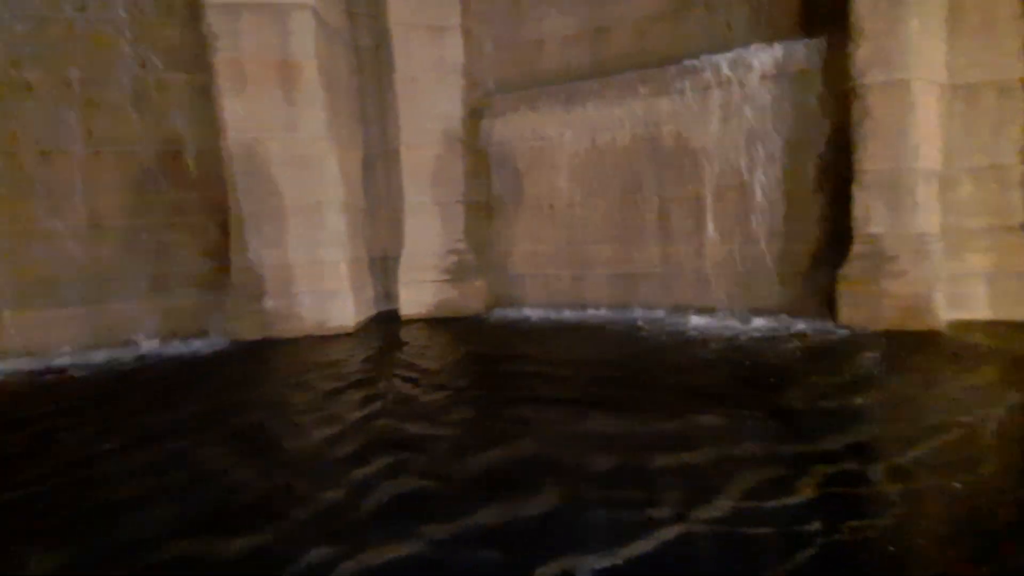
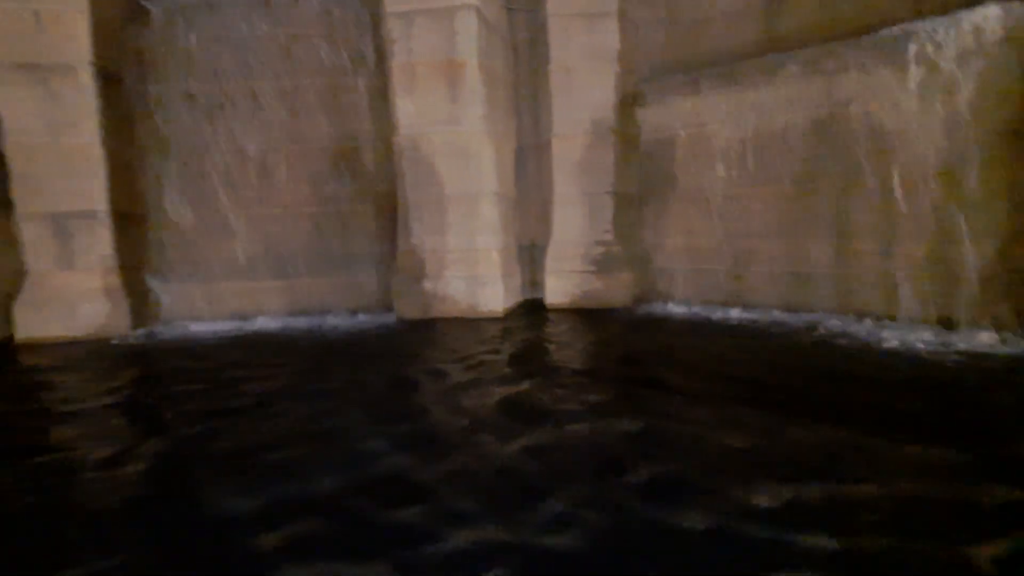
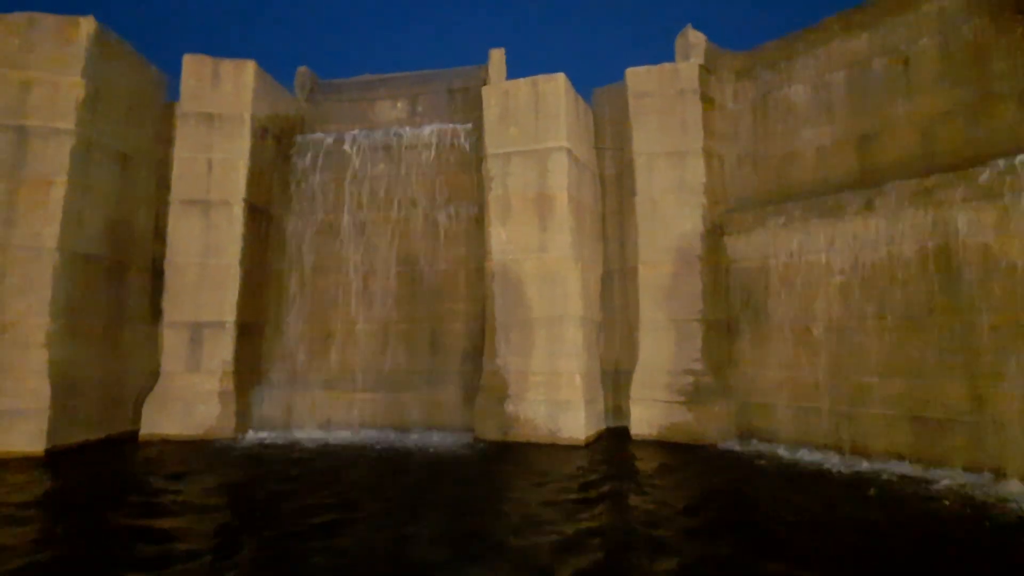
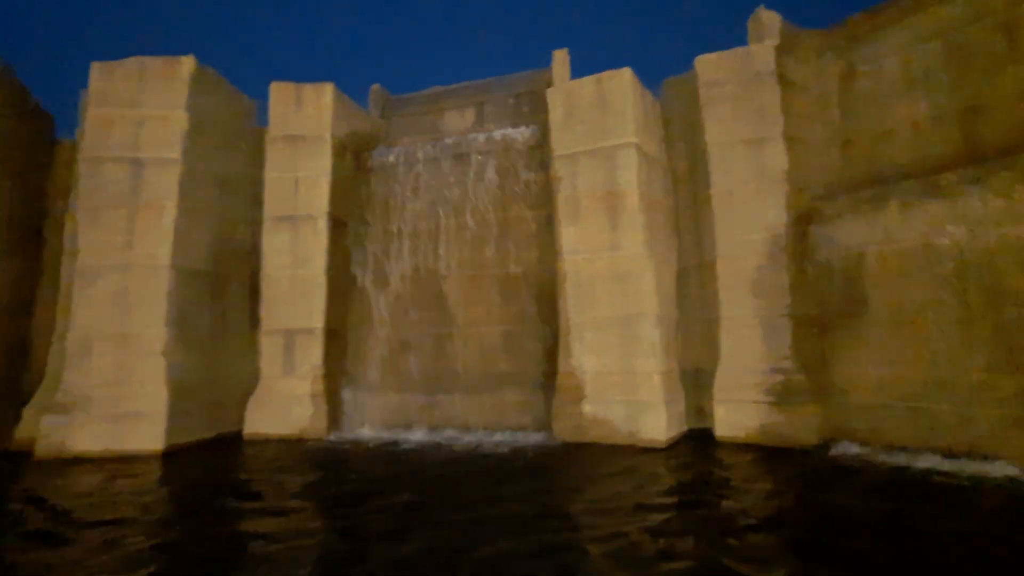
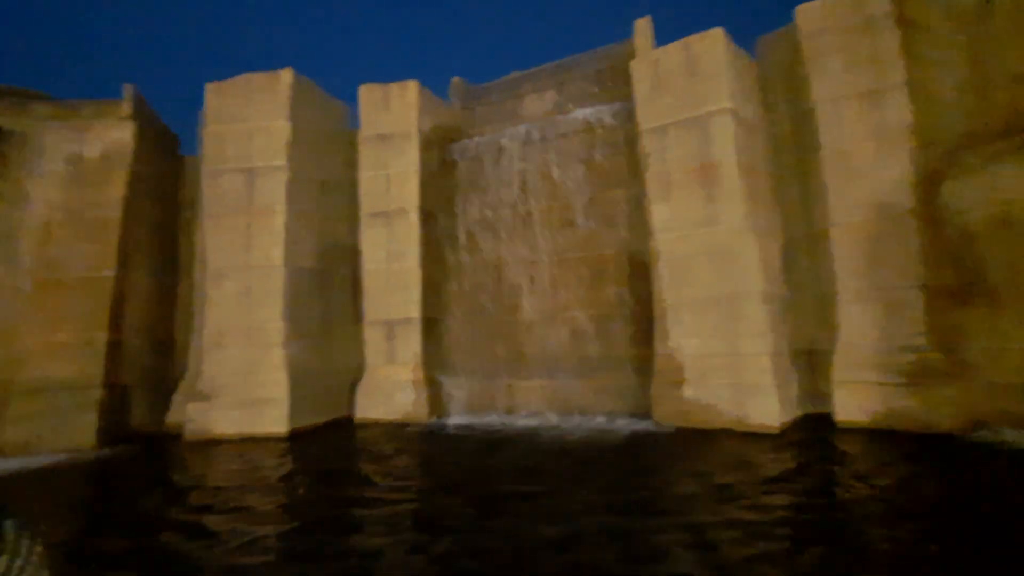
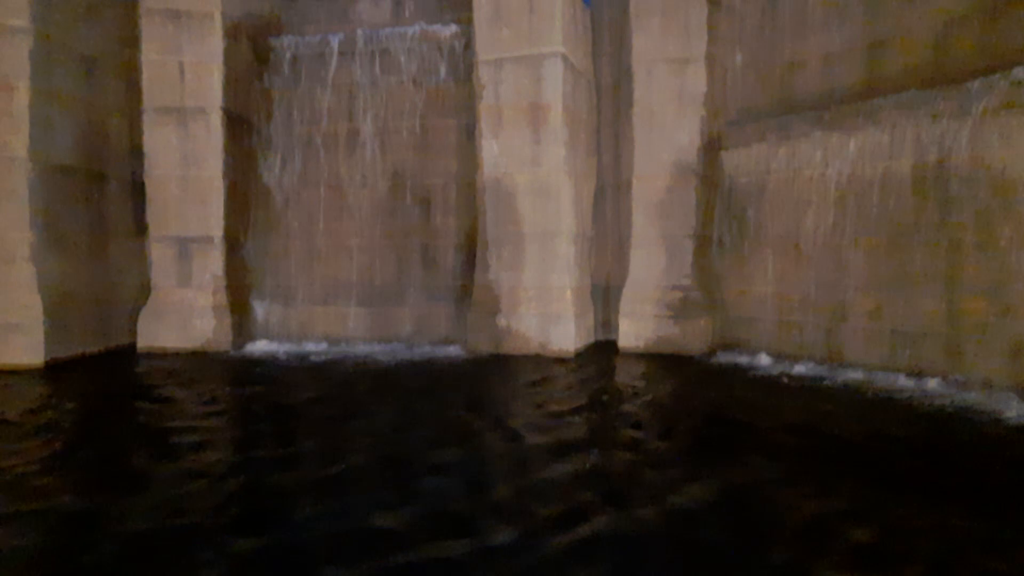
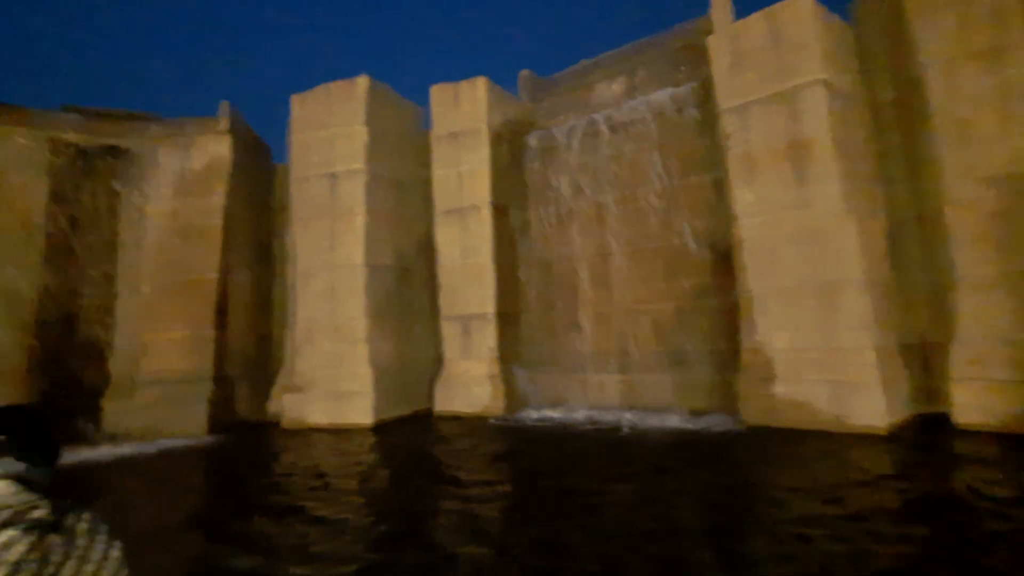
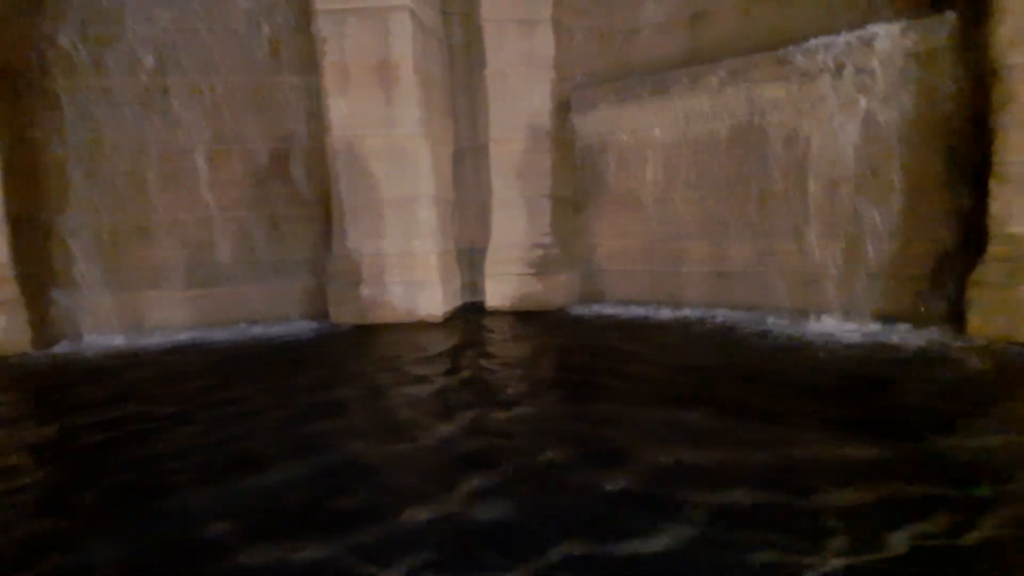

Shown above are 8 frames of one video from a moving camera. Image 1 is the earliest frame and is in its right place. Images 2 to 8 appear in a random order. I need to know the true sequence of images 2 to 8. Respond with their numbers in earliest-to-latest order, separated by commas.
8, 2, 6, 3, 4, 5, 7
